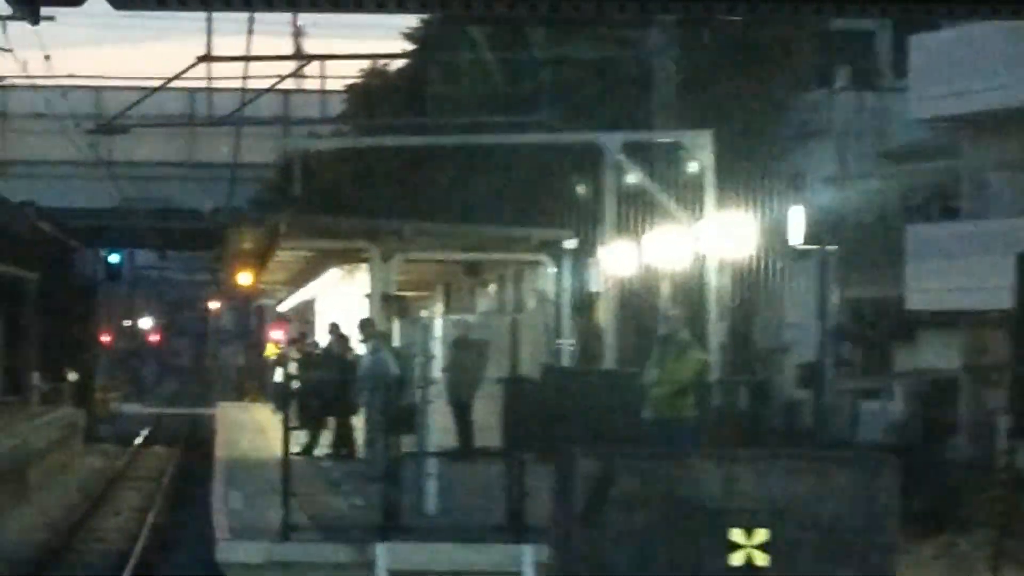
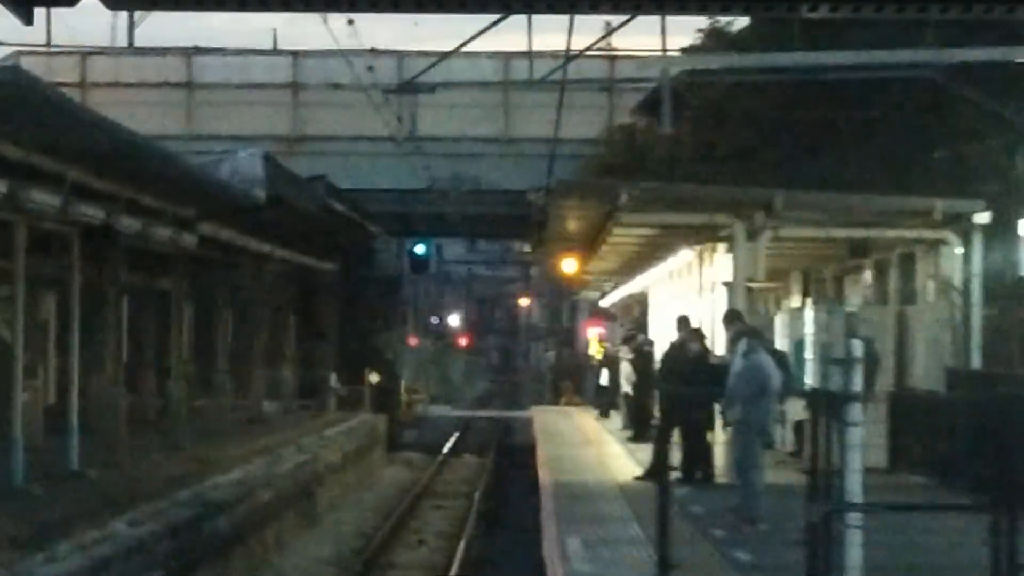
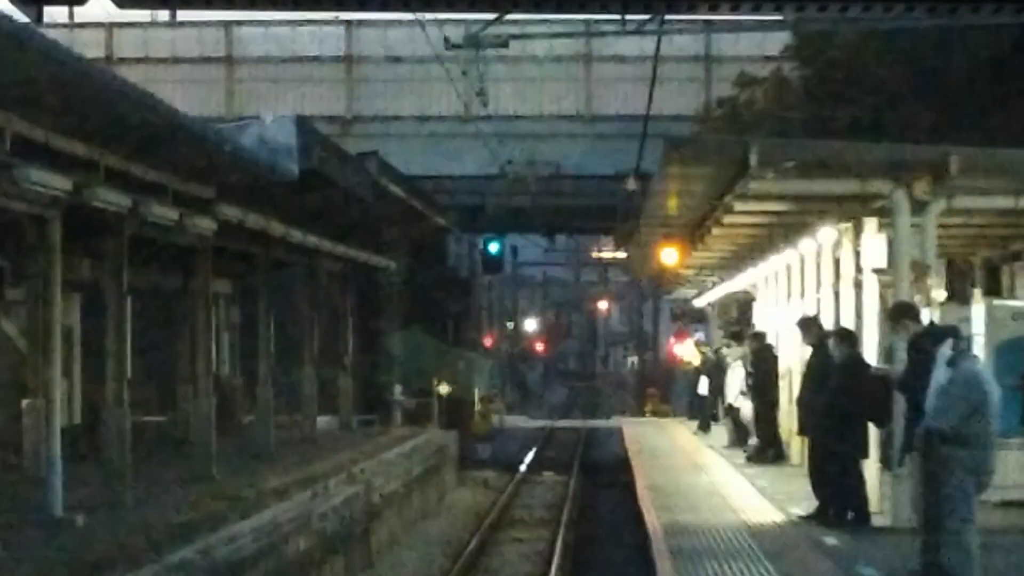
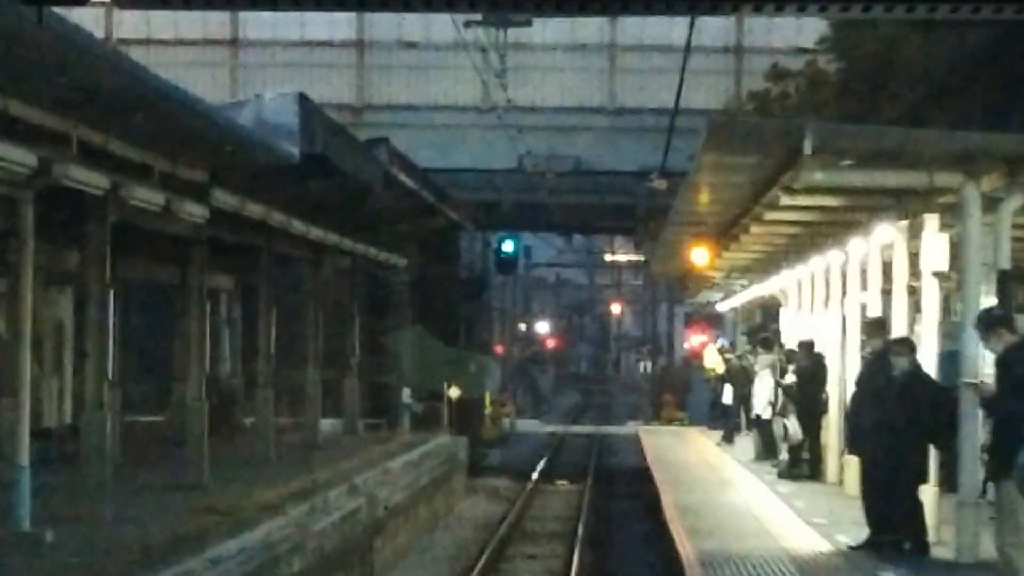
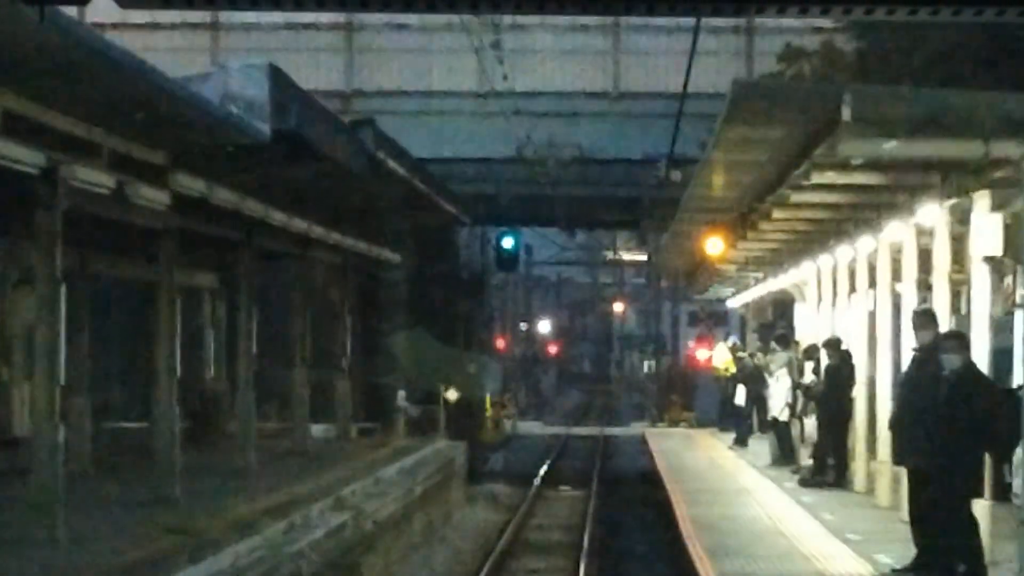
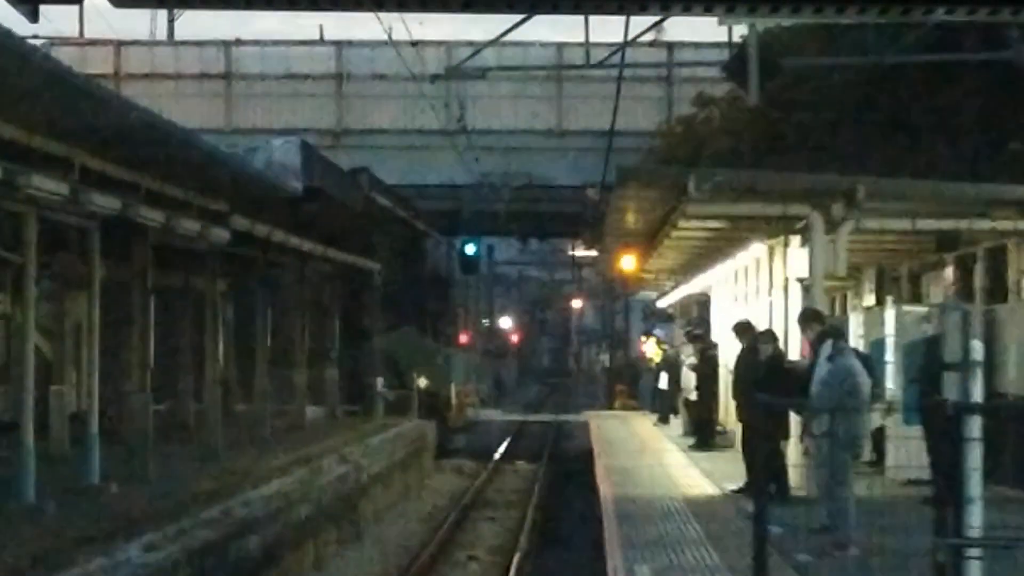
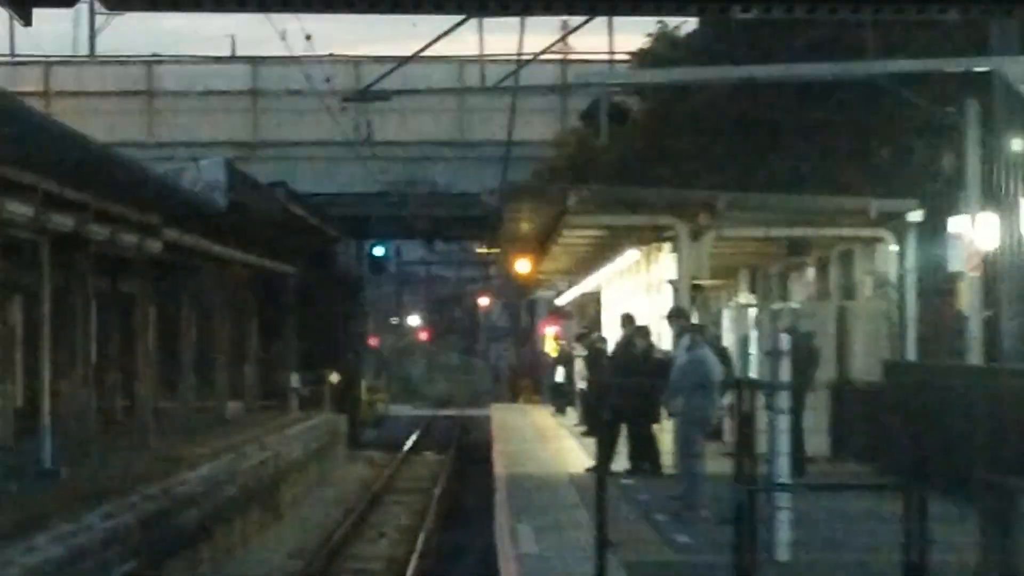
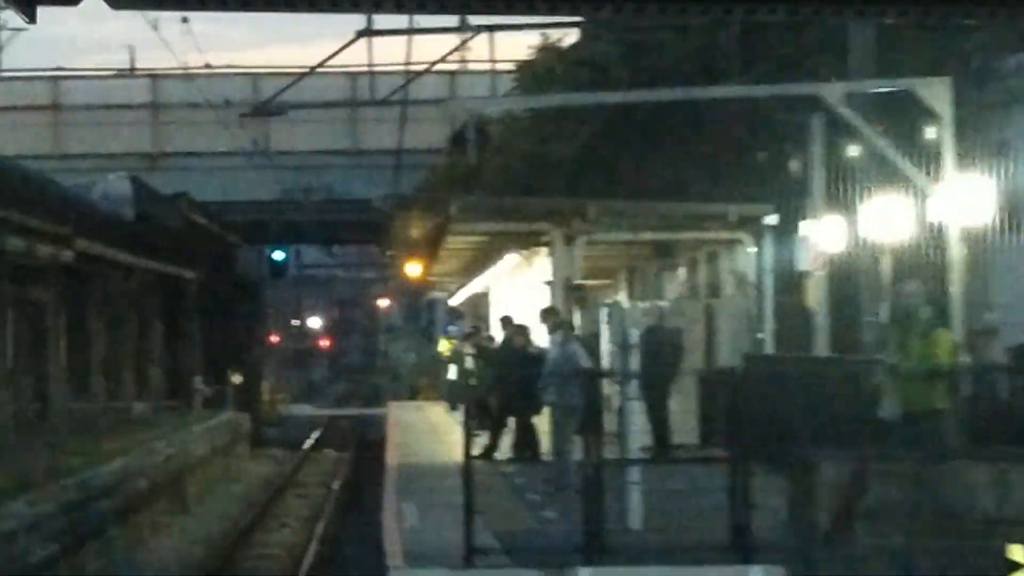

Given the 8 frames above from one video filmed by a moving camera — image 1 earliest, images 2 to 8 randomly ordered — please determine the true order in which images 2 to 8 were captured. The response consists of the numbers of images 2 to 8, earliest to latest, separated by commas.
8, 7, 2, 6, 3, 4, 5
